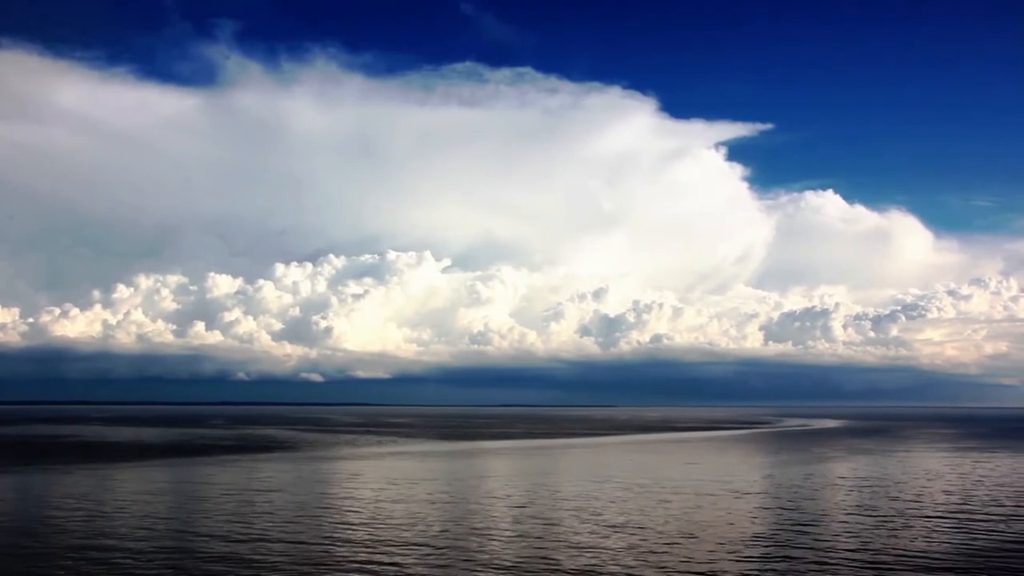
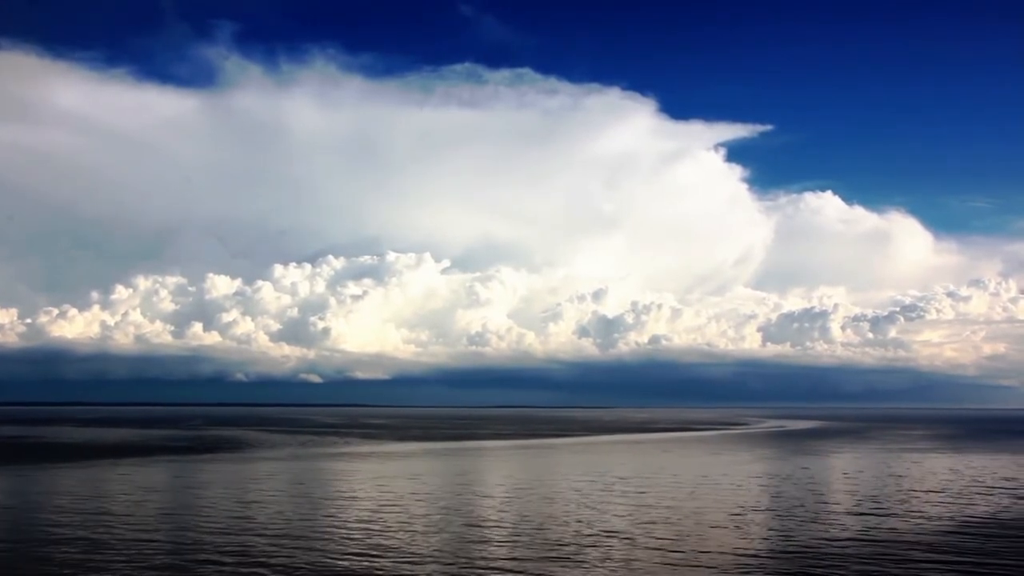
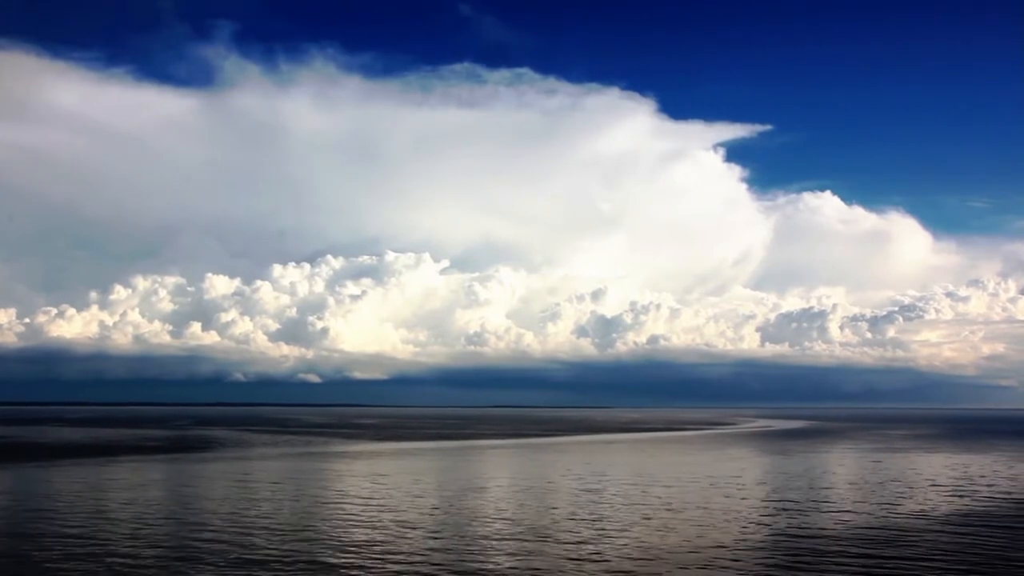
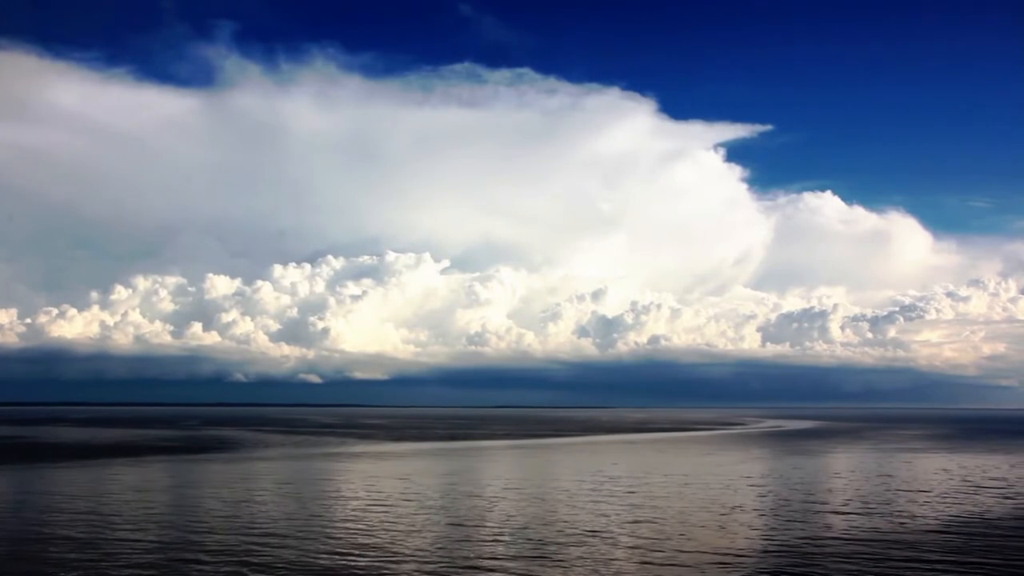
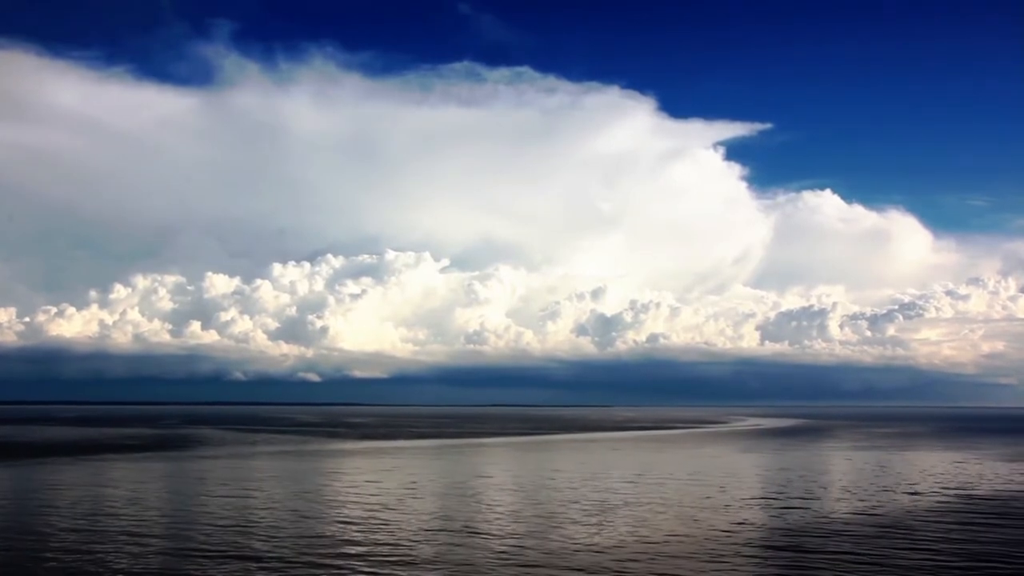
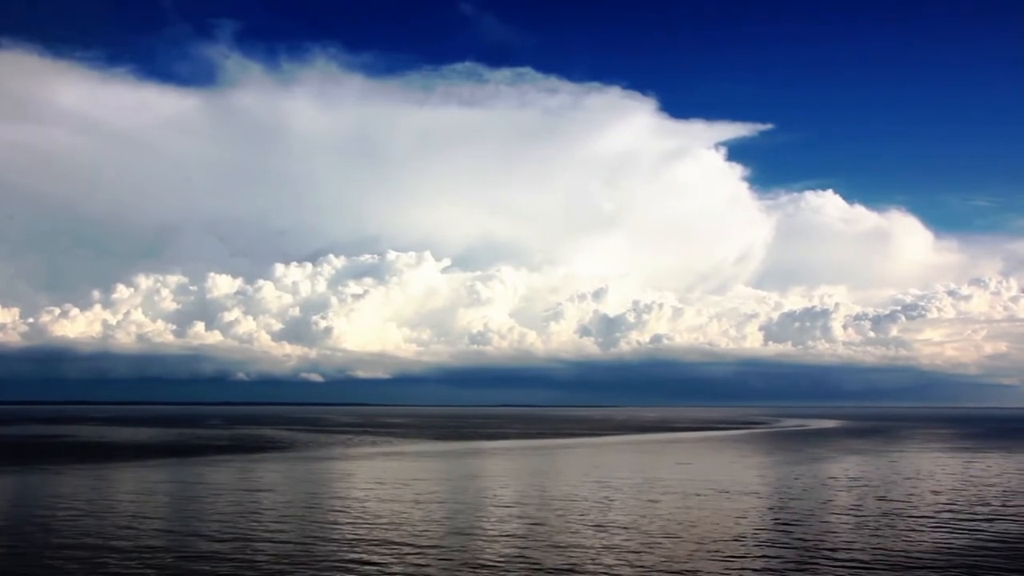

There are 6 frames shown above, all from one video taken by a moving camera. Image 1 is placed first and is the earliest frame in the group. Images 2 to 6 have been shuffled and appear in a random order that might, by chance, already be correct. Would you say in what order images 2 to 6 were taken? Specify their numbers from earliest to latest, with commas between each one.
6, 2, 4, 3, 5
